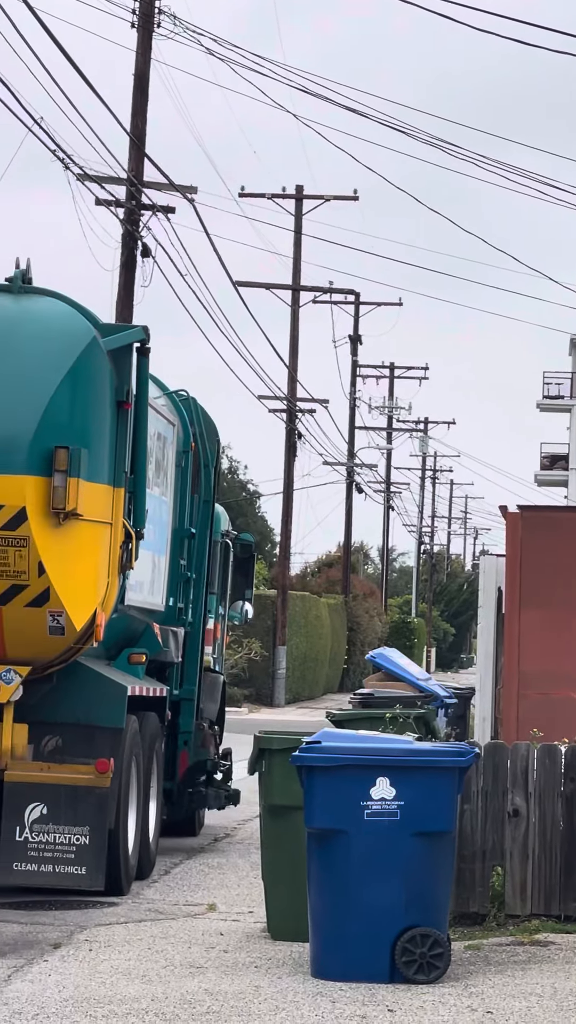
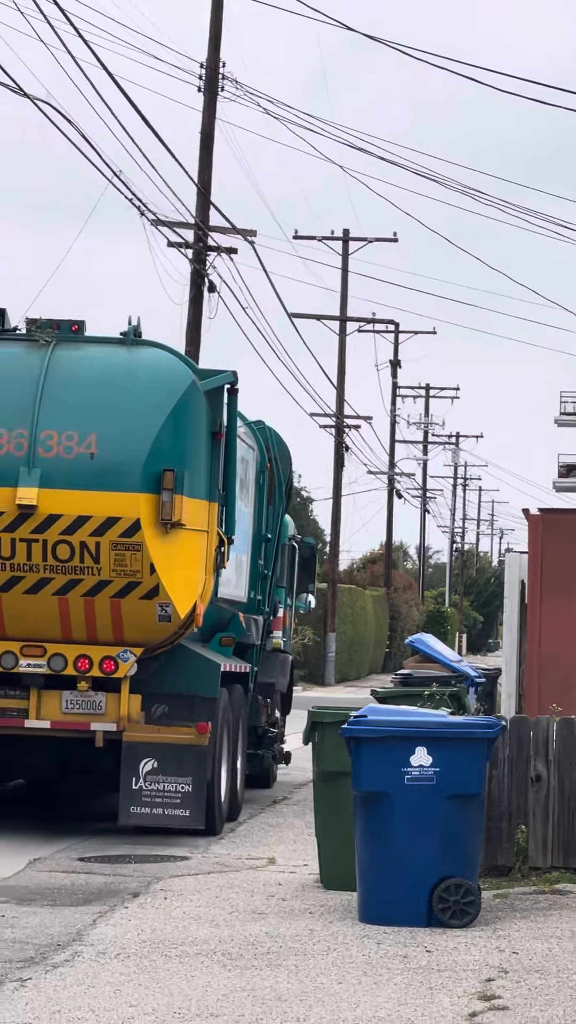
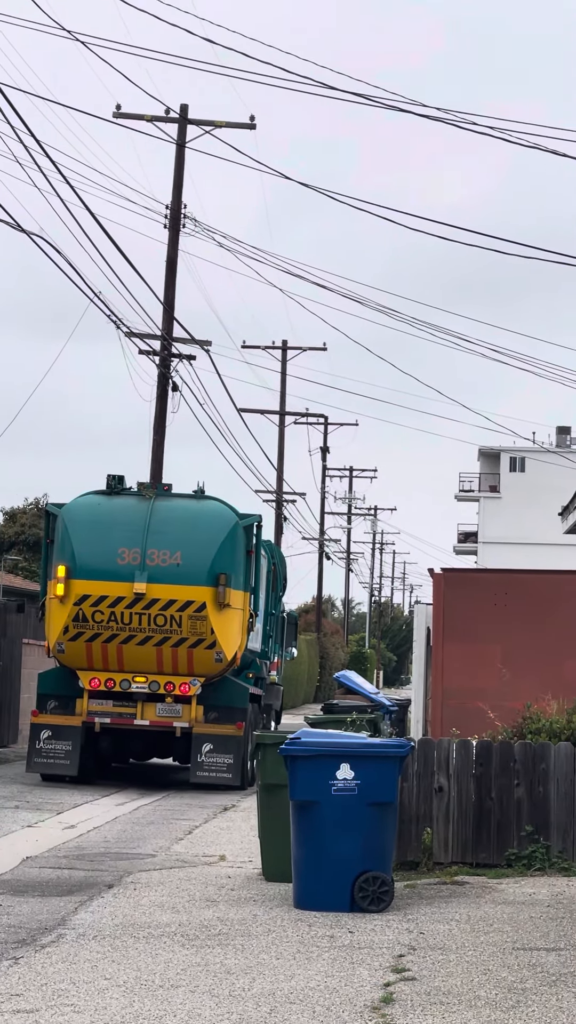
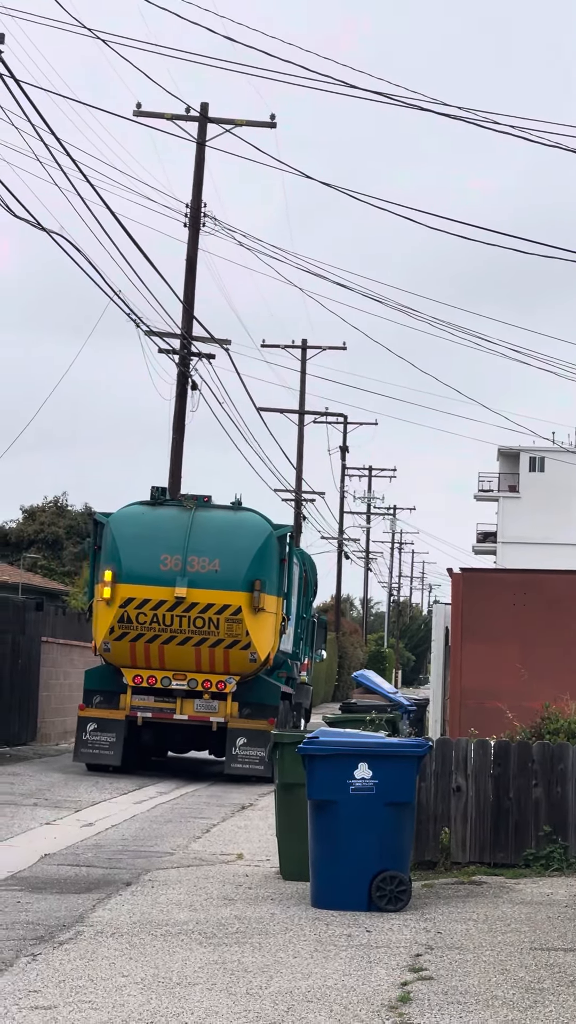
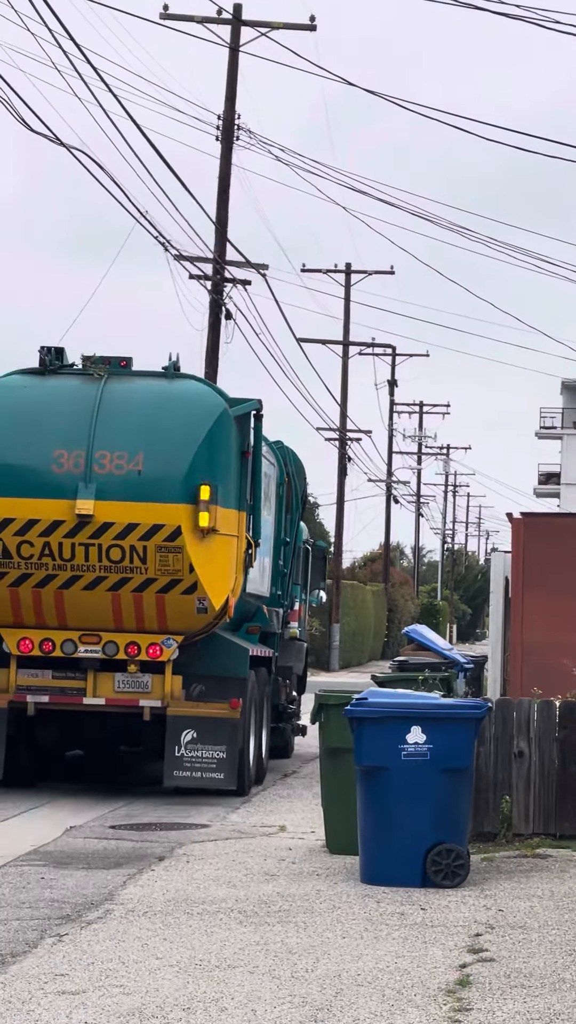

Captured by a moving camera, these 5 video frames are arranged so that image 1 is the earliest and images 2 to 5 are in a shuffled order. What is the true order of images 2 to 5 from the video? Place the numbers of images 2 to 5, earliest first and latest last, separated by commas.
2, 5, 3, 4
